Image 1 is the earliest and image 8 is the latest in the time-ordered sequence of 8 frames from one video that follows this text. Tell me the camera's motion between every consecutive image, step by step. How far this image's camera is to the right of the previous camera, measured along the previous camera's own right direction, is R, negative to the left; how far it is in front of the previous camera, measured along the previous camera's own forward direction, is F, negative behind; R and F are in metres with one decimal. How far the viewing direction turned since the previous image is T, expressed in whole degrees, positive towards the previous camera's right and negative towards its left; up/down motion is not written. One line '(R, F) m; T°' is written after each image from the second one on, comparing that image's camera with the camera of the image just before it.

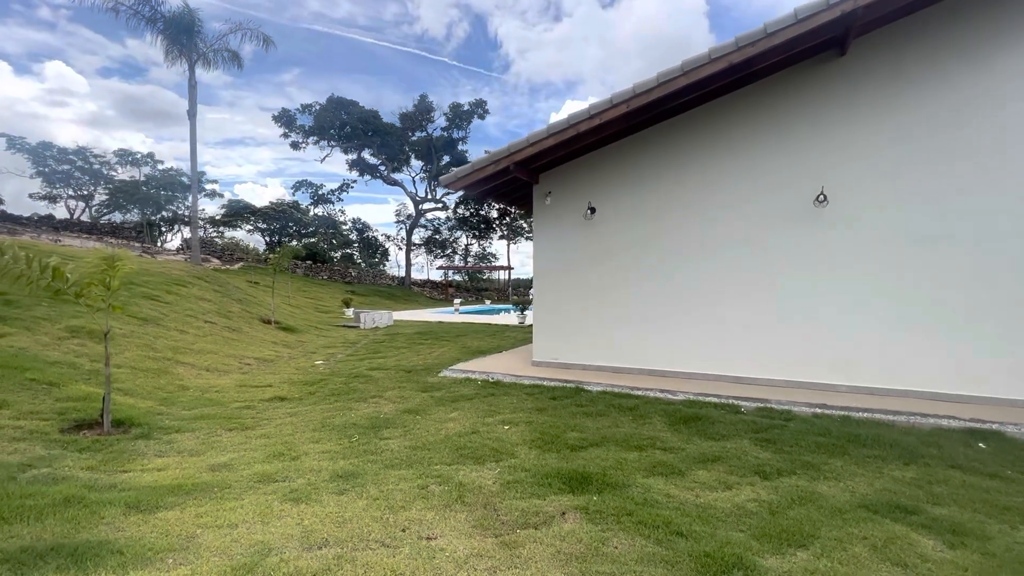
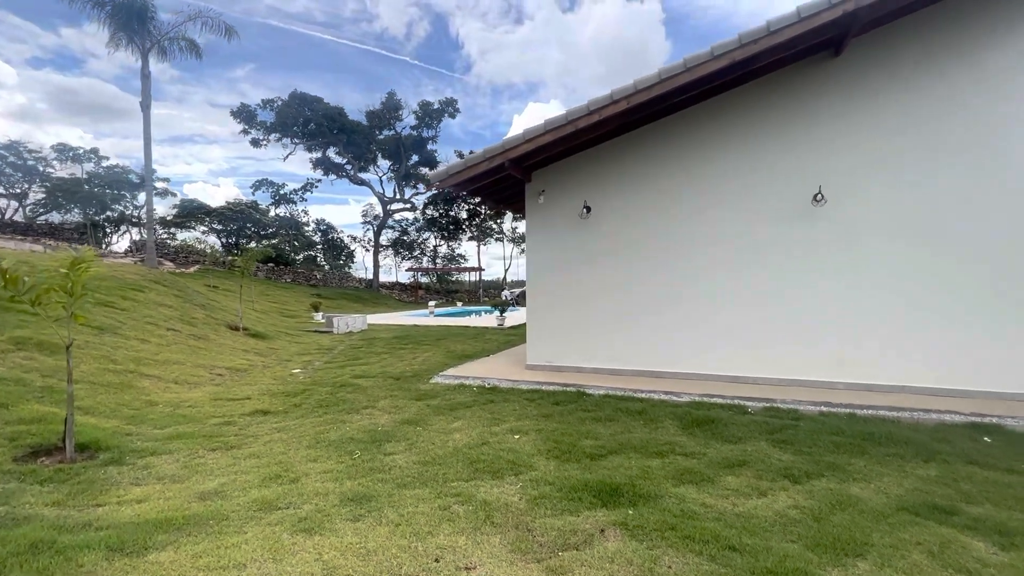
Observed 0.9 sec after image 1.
(-0.4, +0.2) m; +4°
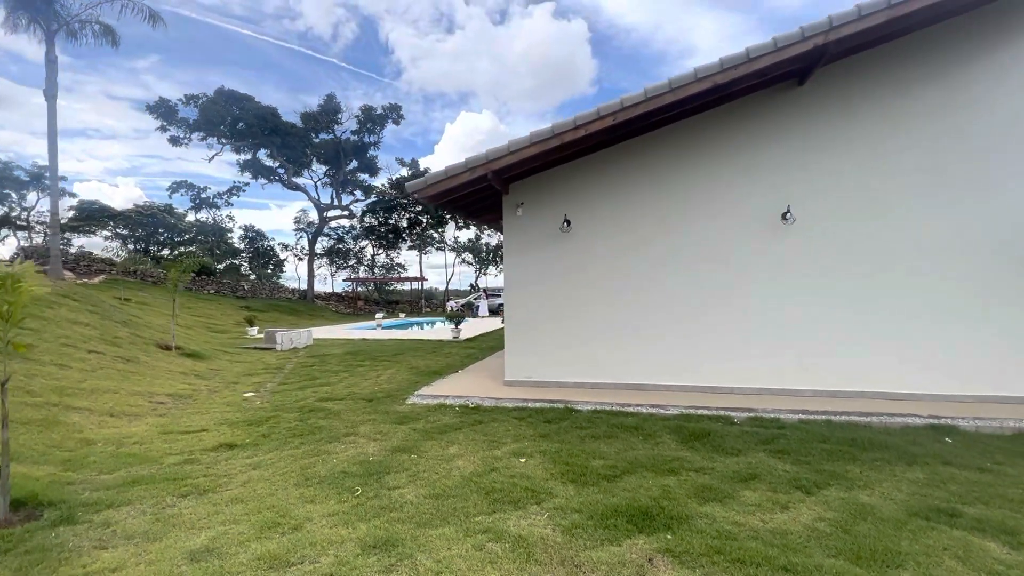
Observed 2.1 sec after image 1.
(-0.6, +0.2) m; +8°
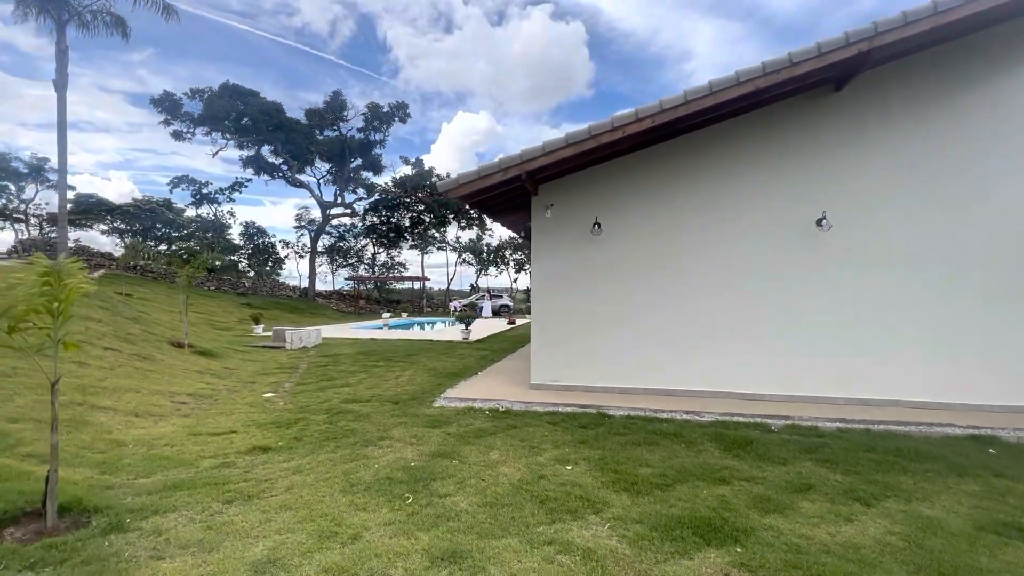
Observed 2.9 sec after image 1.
(-0.4, +0.1) m; +1°
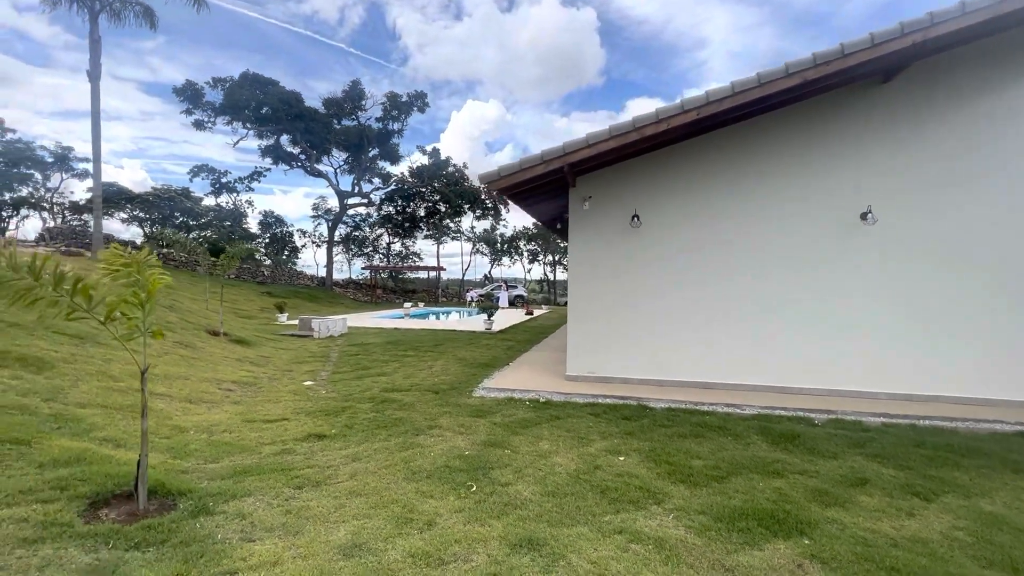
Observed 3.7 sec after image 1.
(-0.4, 0.0) m; -1°
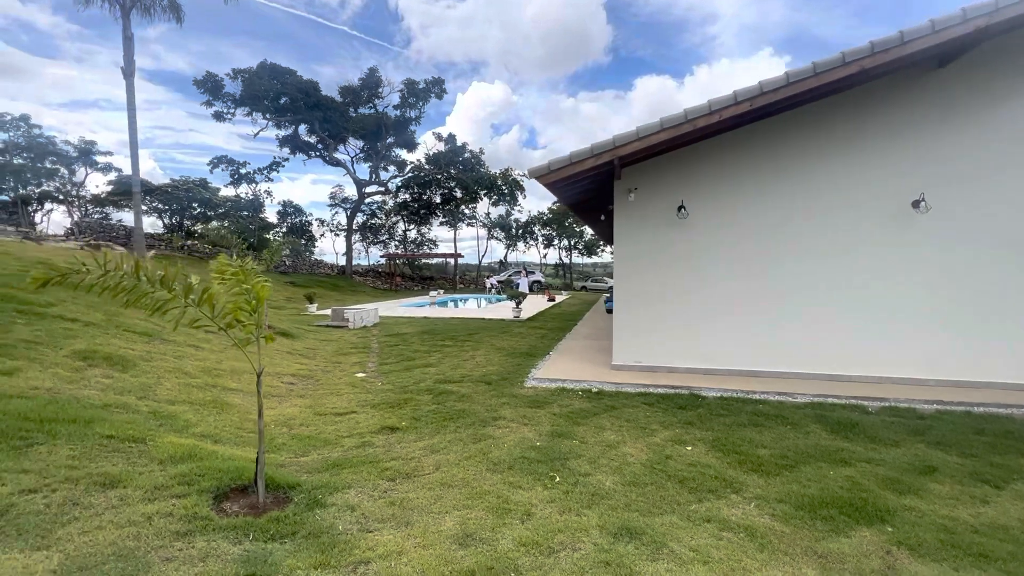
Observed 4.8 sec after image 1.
(-0.5, -0.1) m; -1°
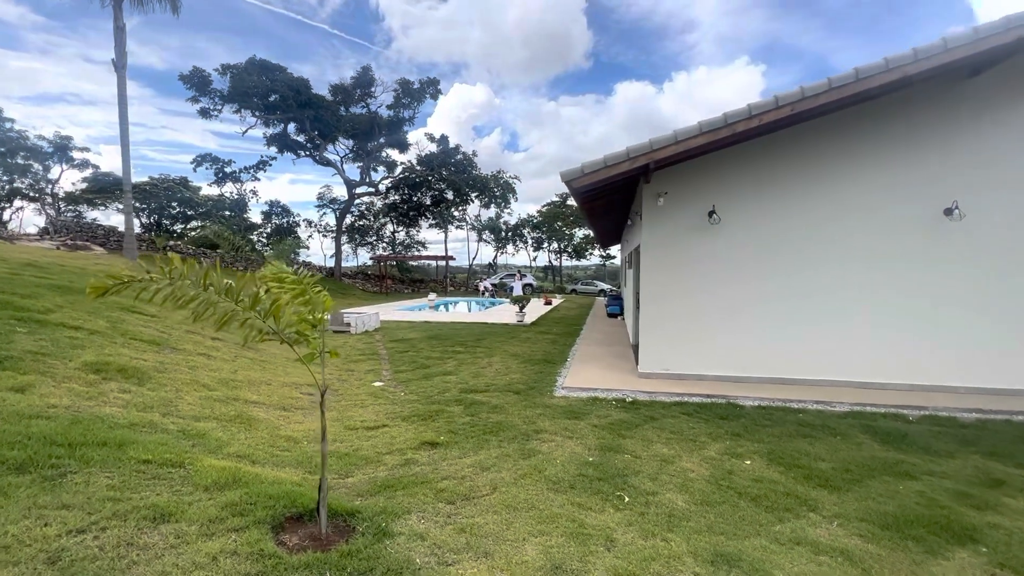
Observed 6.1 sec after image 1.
(-0.6, +0.2) m; +2°
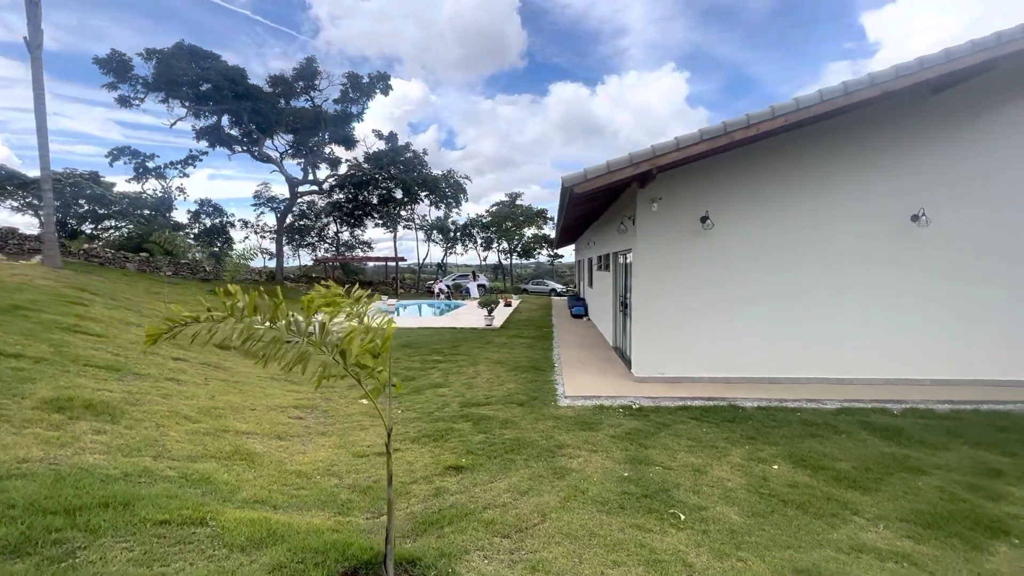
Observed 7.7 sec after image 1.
(-0.7, +0.2) m; +7°
